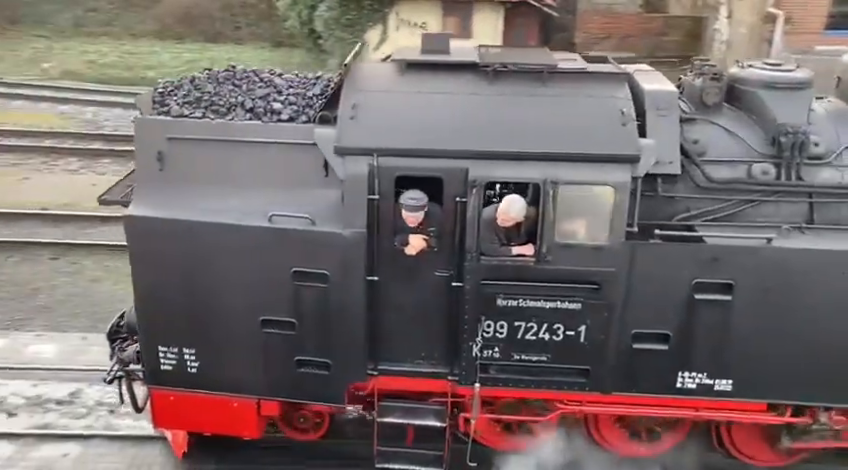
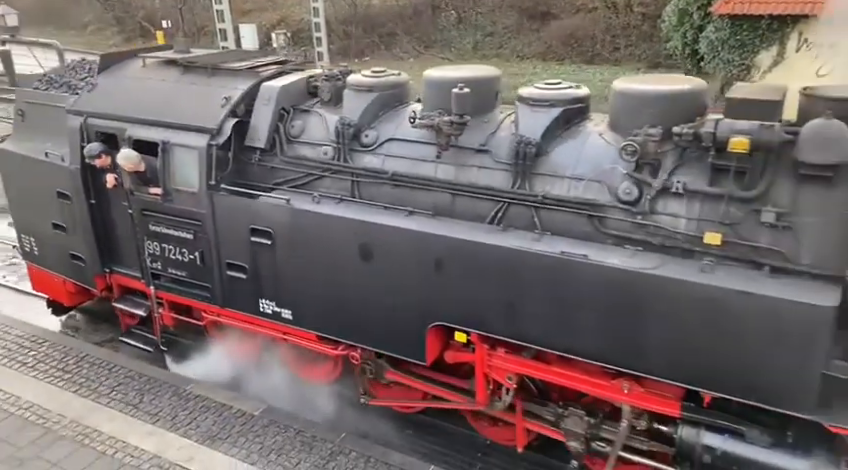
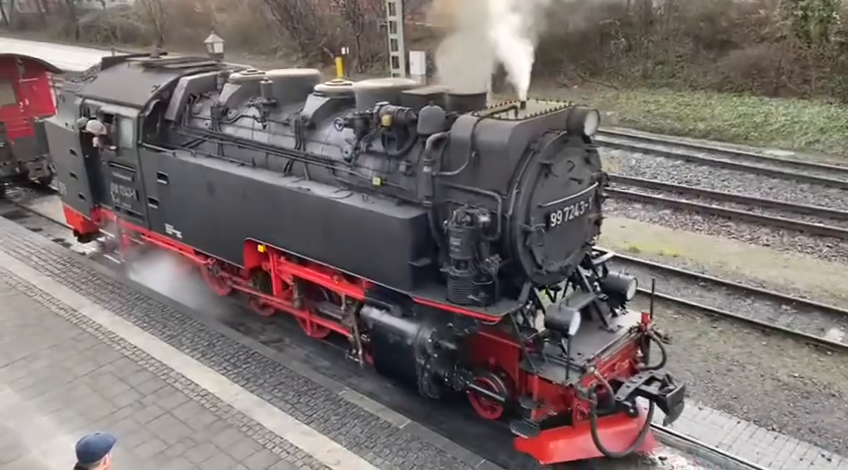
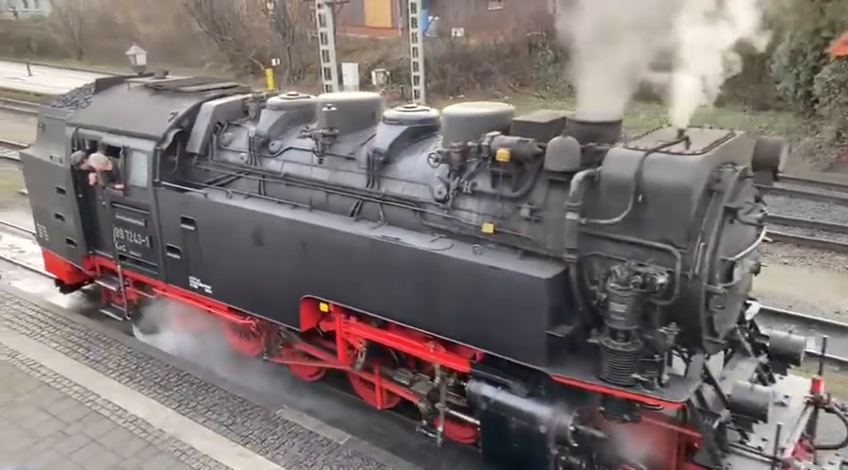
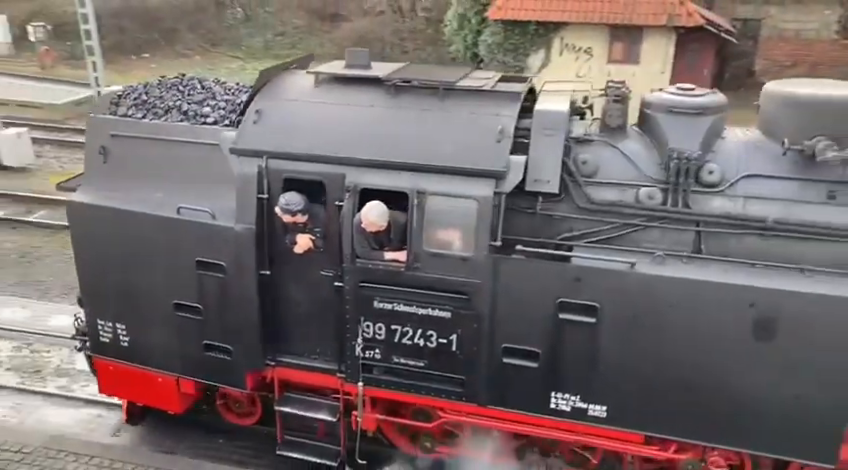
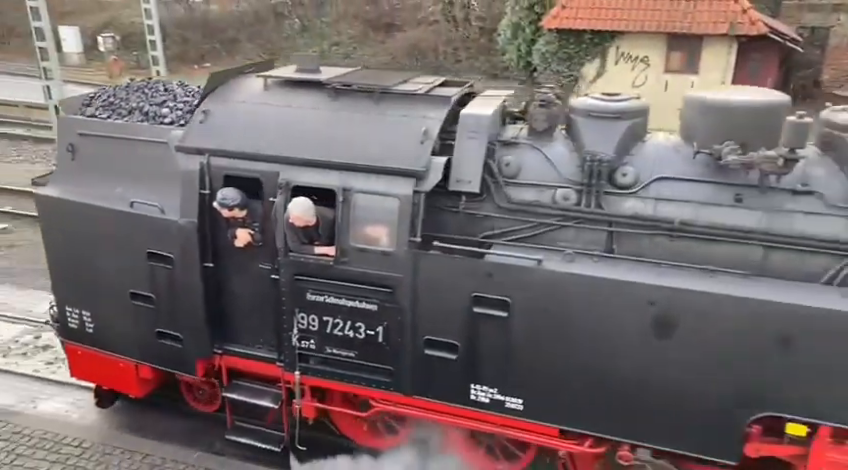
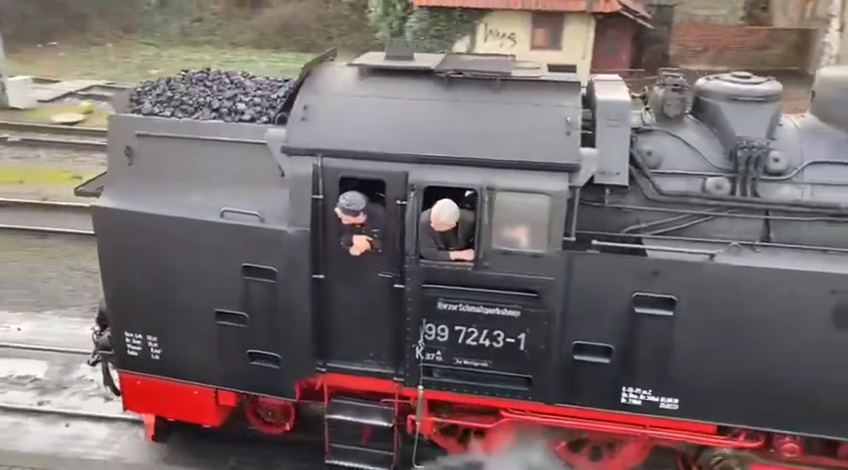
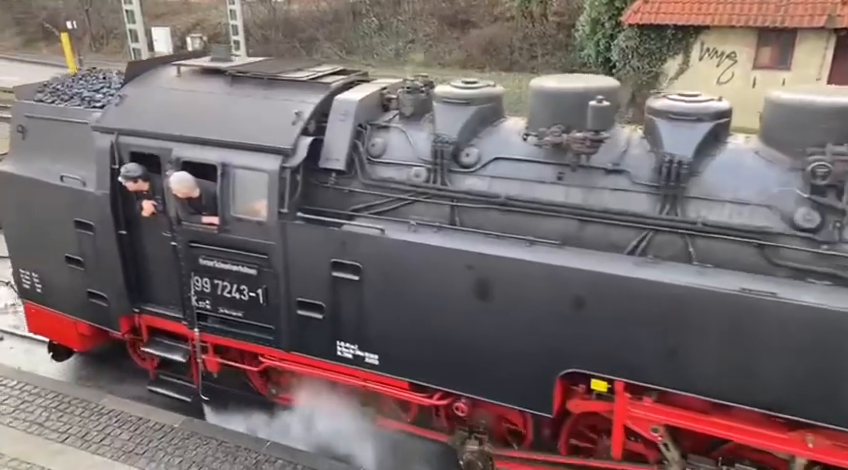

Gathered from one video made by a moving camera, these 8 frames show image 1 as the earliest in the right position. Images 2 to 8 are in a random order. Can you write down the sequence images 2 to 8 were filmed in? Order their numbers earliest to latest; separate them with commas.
7, 5, 6, 8, 2, 4, 3
